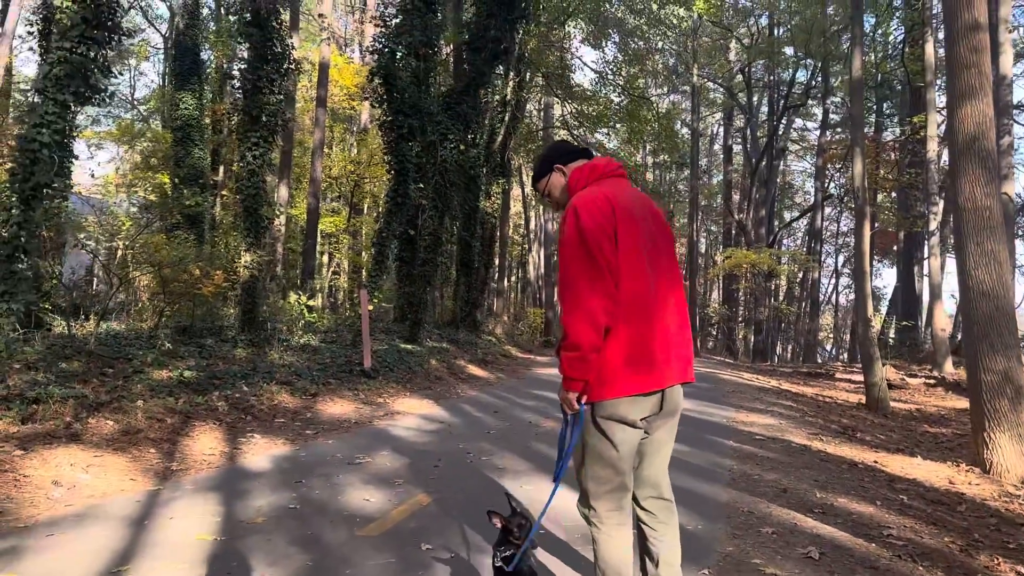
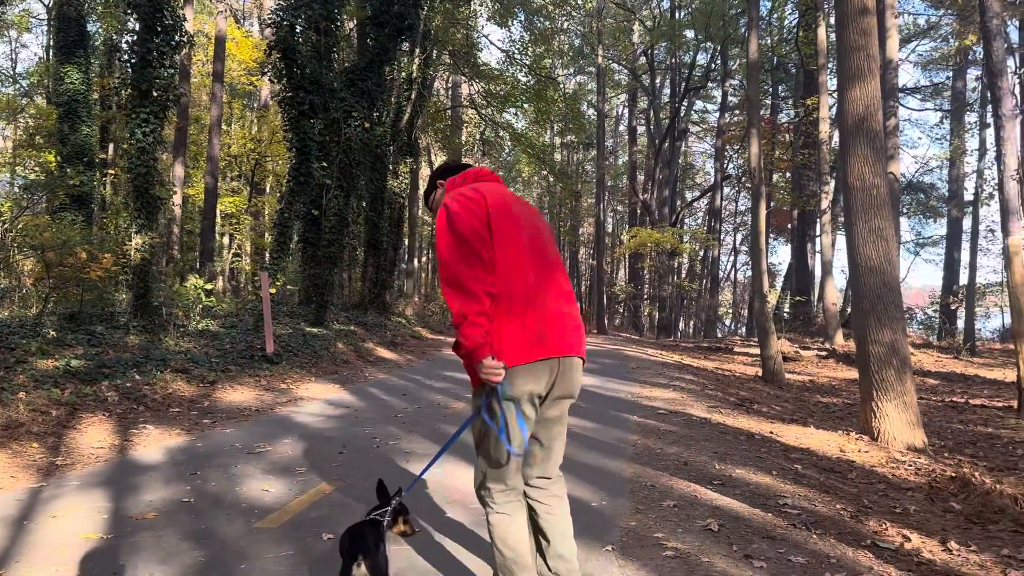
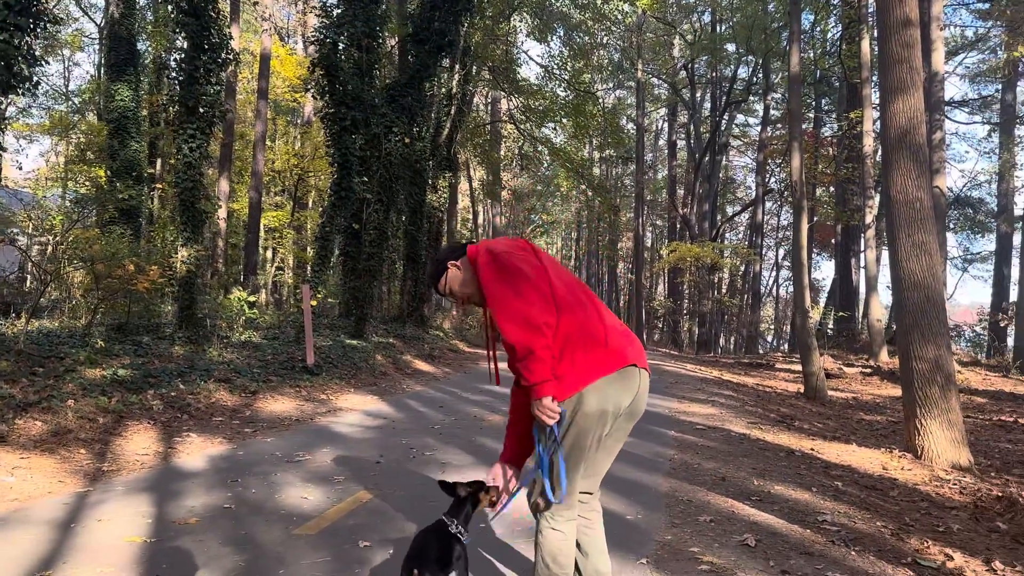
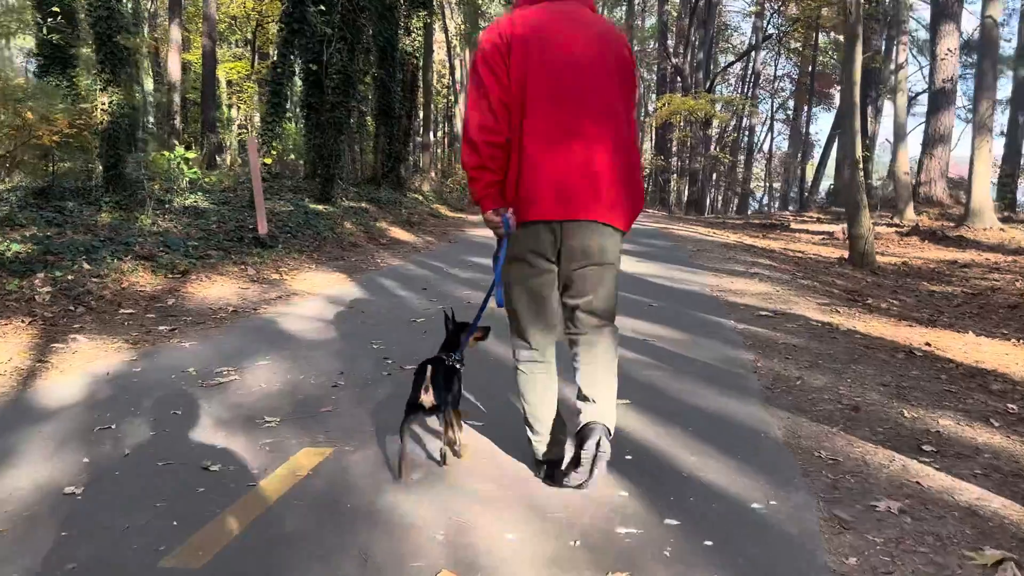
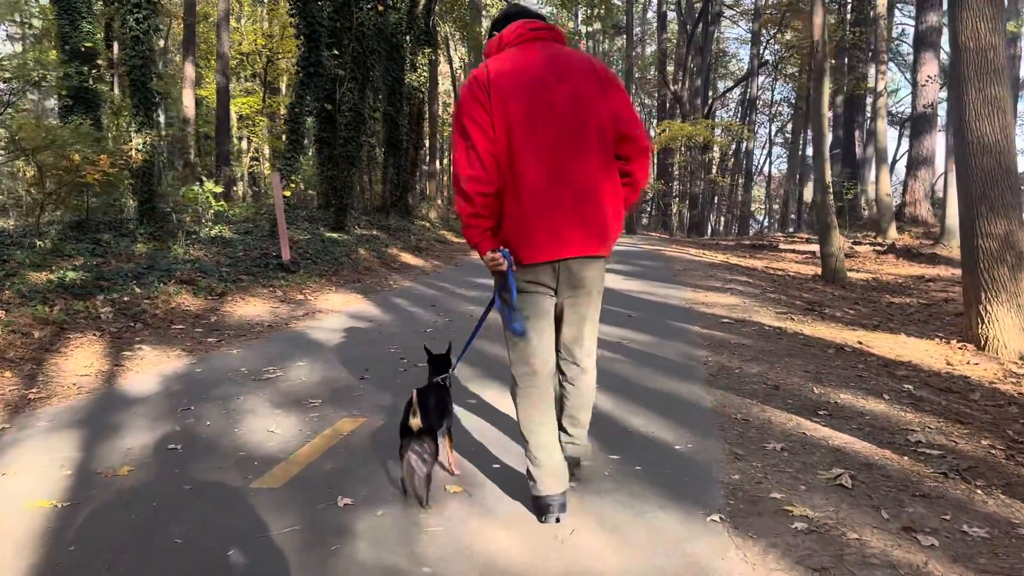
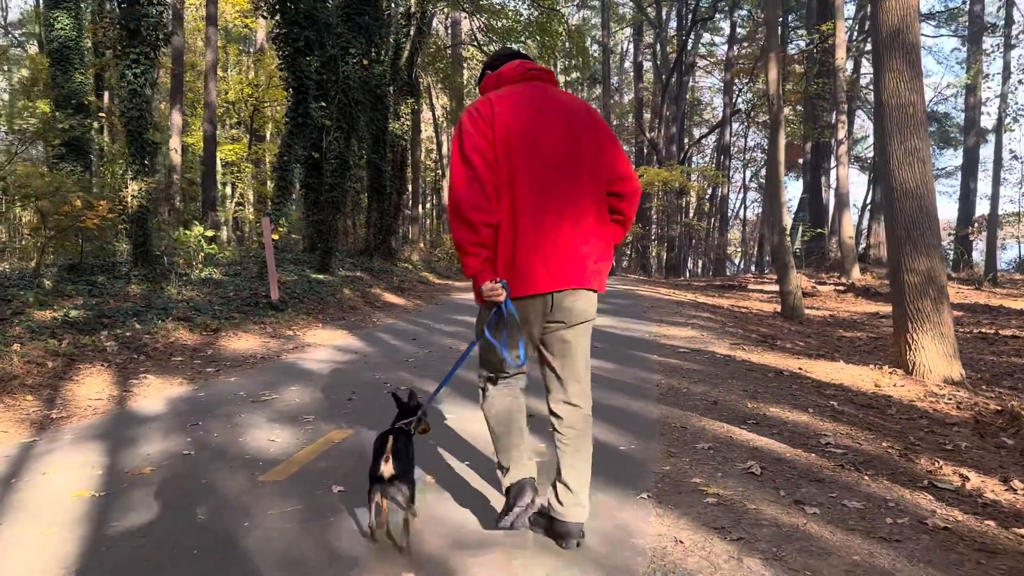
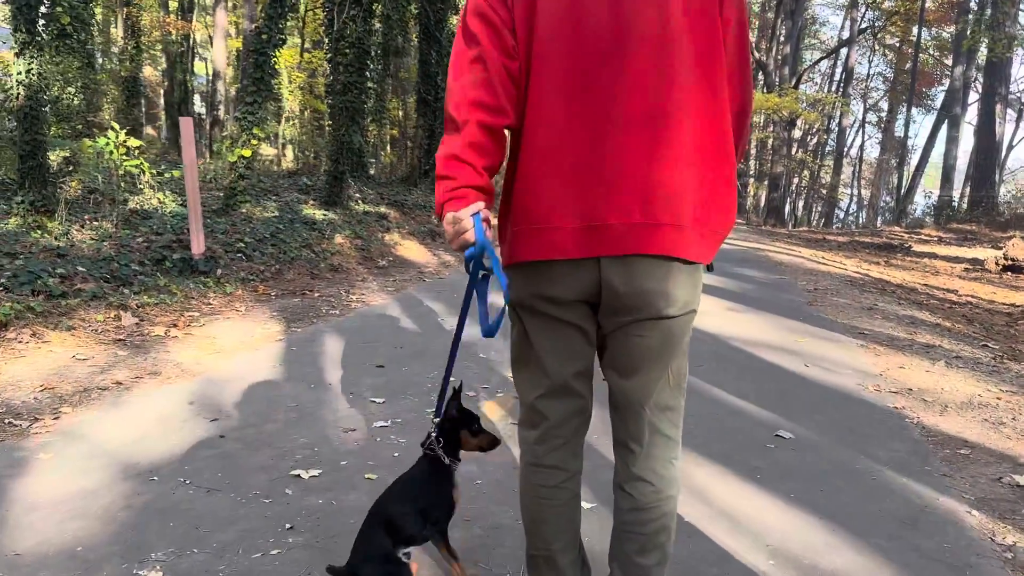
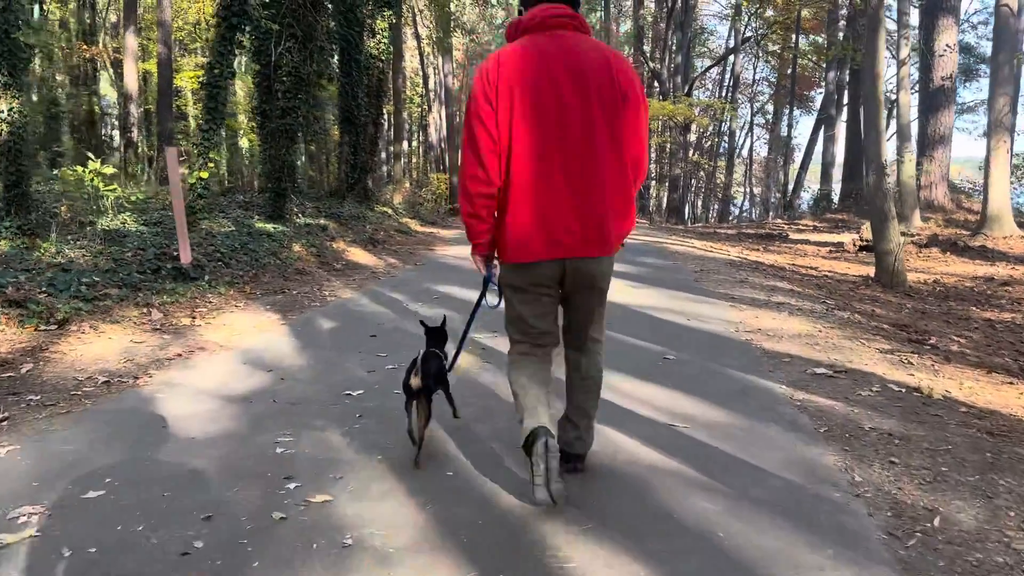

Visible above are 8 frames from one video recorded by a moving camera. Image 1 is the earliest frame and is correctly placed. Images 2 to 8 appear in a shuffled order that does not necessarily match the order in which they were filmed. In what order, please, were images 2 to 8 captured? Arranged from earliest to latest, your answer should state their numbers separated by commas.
3, 2, 6, 5, 4, 8, 7
